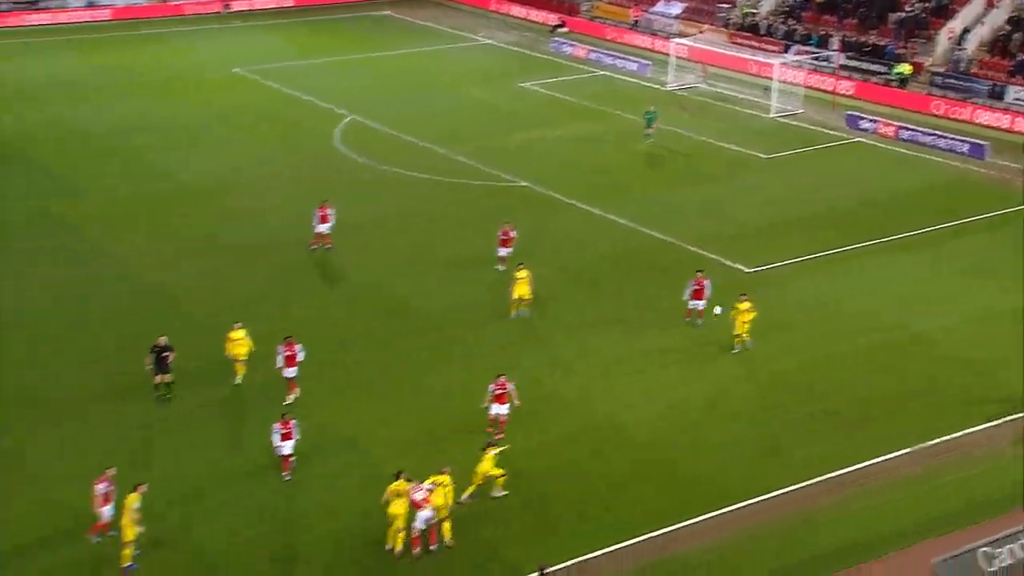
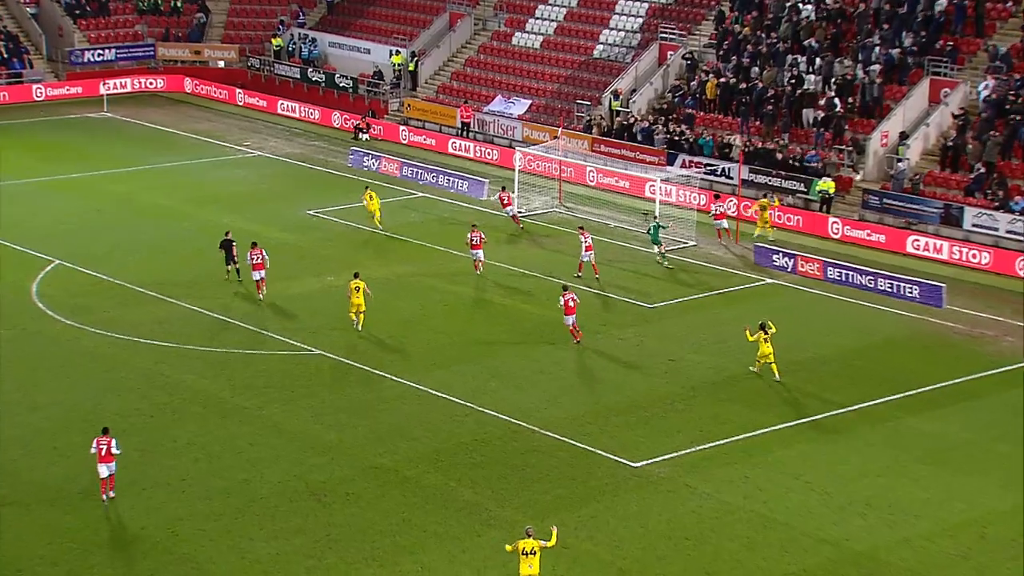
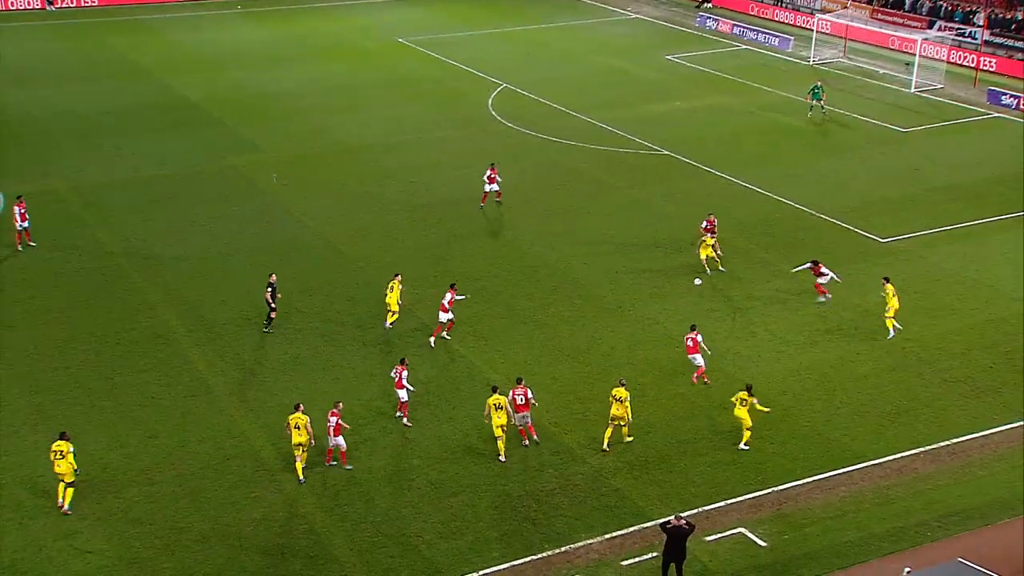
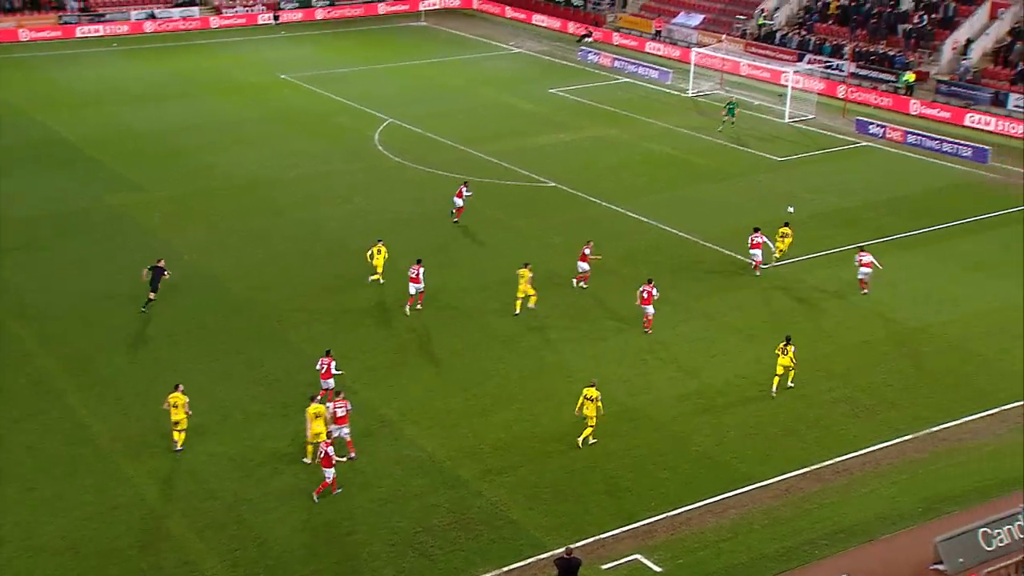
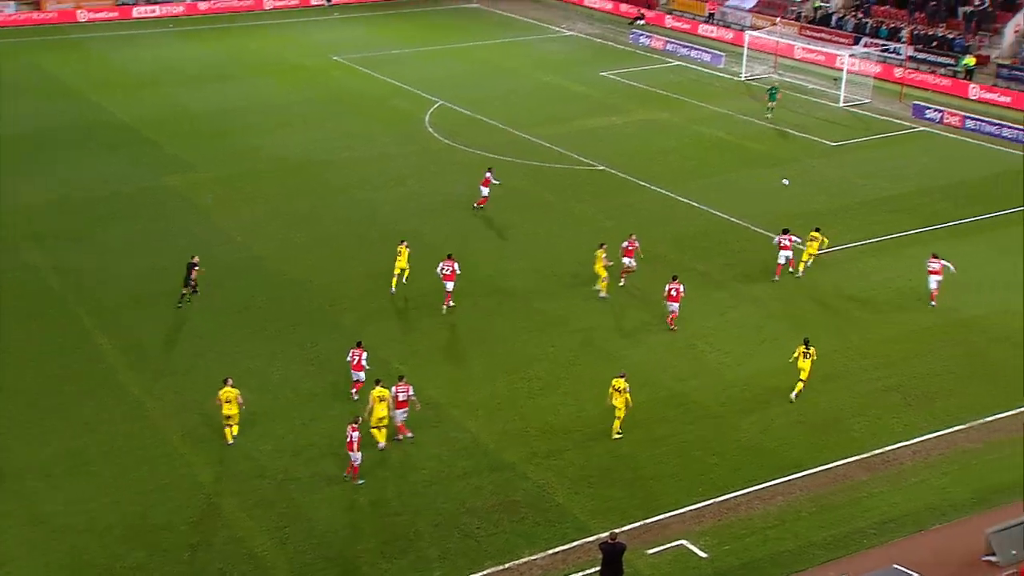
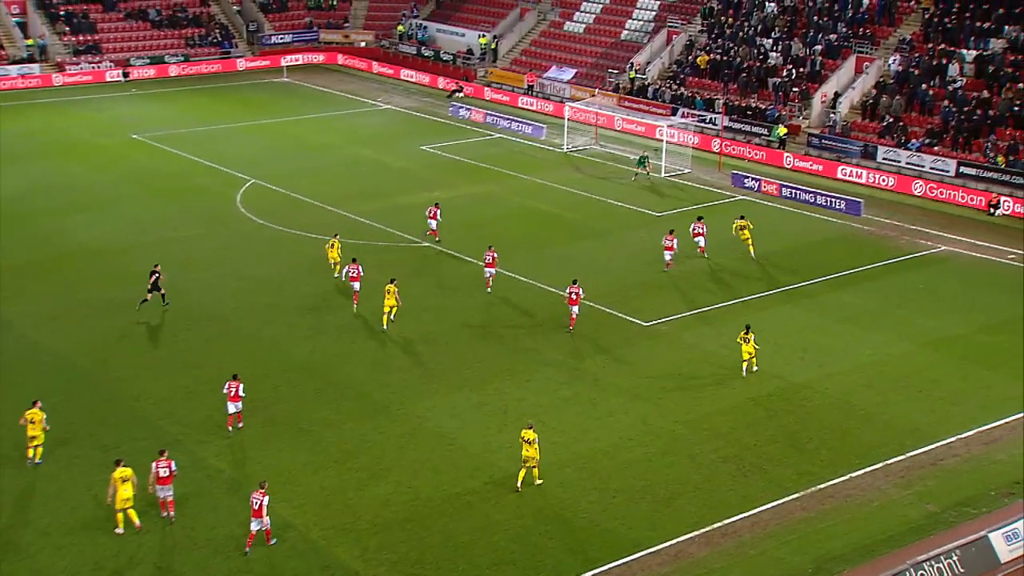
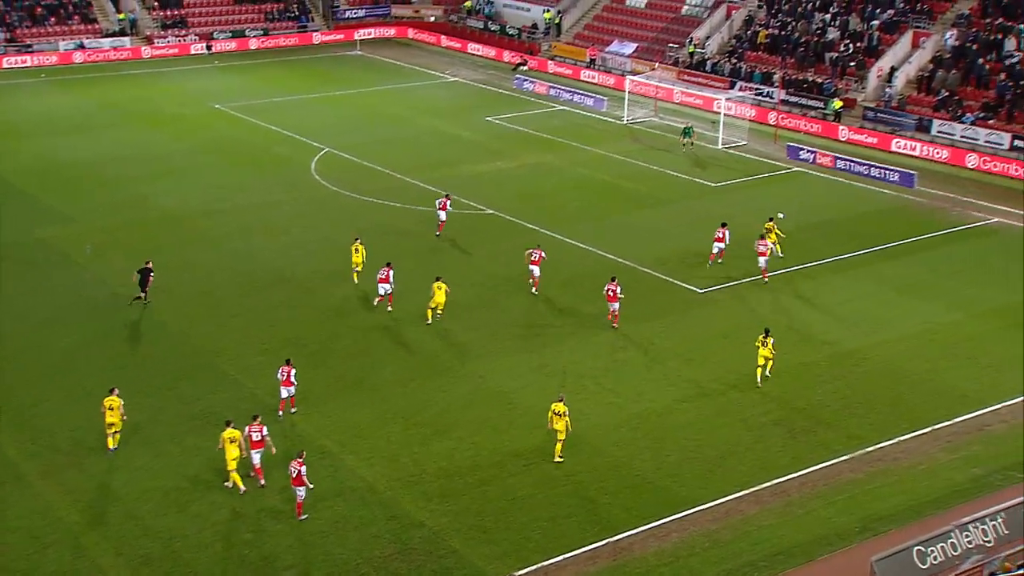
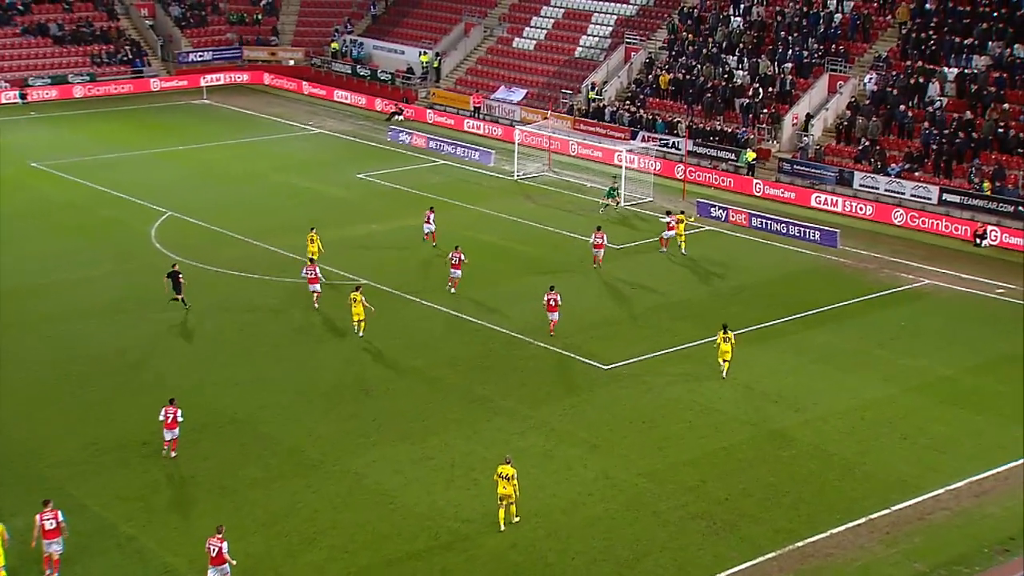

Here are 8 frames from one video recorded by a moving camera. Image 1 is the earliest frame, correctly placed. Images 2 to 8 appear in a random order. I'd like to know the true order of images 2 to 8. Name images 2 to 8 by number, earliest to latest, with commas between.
3, 5, 4, 7, 6, 8, 2
